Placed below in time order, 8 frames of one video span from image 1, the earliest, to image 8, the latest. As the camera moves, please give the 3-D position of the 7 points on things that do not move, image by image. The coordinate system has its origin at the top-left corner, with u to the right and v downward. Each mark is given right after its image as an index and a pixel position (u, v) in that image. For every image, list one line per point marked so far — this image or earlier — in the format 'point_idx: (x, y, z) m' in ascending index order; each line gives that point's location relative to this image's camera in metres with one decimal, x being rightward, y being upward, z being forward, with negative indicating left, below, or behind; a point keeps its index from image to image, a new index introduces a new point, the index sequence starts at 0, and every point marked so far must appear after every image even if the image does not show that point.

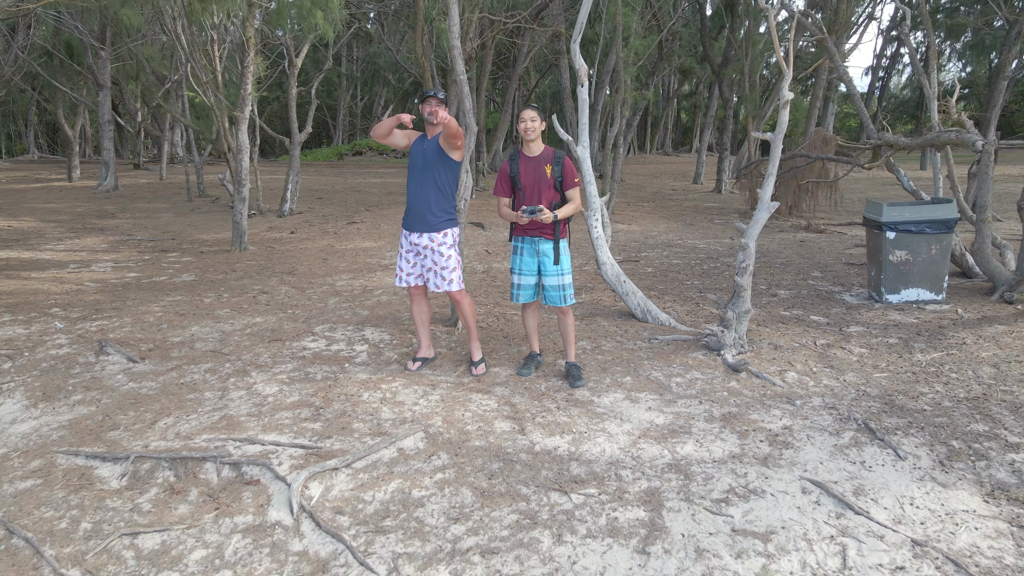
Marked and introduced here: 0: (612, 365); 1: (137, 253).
0: (+0.5, -0.4, +3.5) m
1: (-3.8, +0.4, +6.6) m
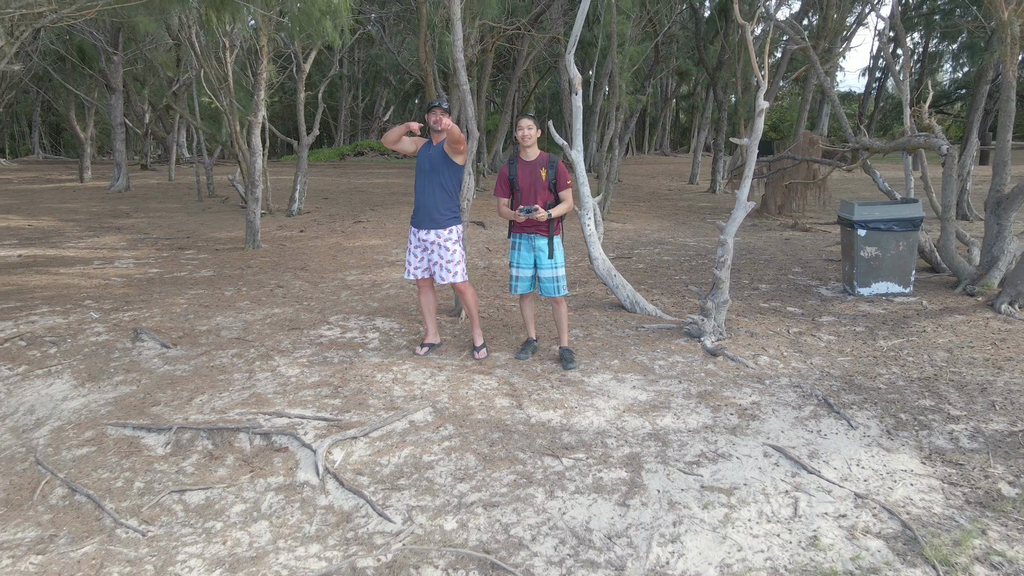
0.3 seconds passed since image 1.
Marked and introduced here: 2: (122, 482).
0: (+0.5, -0.4, +3.8) m
1: (-3.8, +0.4, +6.9) m
2: (-1.7, -0.8, +2.8) m
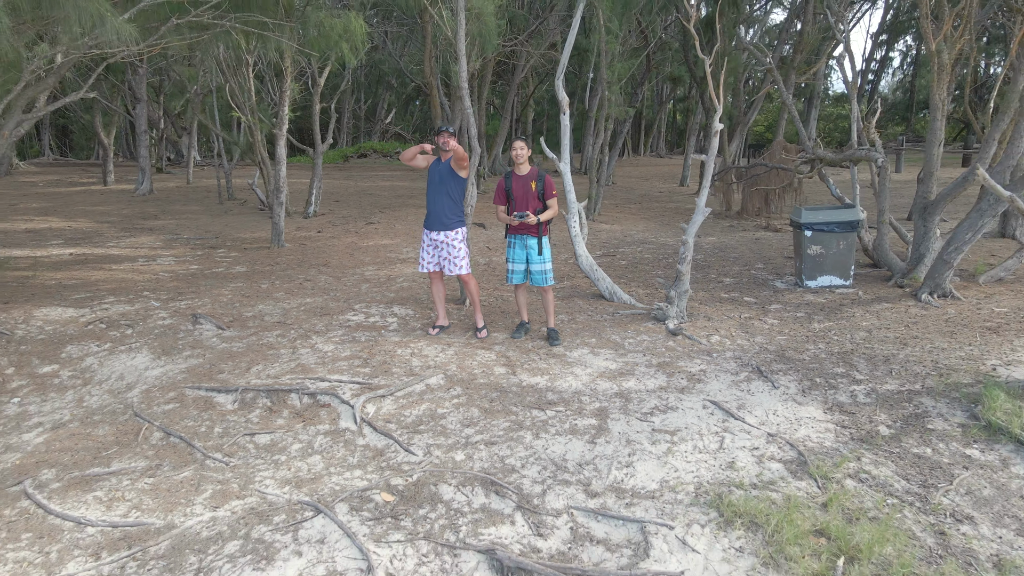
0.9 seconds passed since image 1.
0: (+0.5, -0.3, +4.6) m
1: (-3.8, +0.5, +7.7) m
2: (-1.7, -0.8, +3.6) m
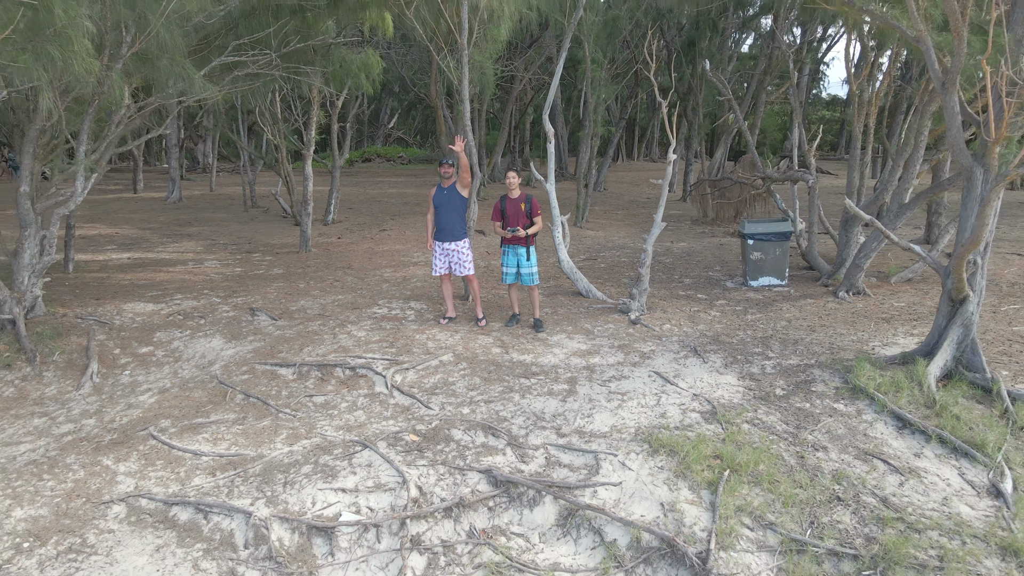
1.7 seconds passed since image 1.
0: (+0.4, -0.3, +5.8) m
1: (-3.9, +0.5, +8.9) m
2: (-1.7, -0.8, +4.8) m
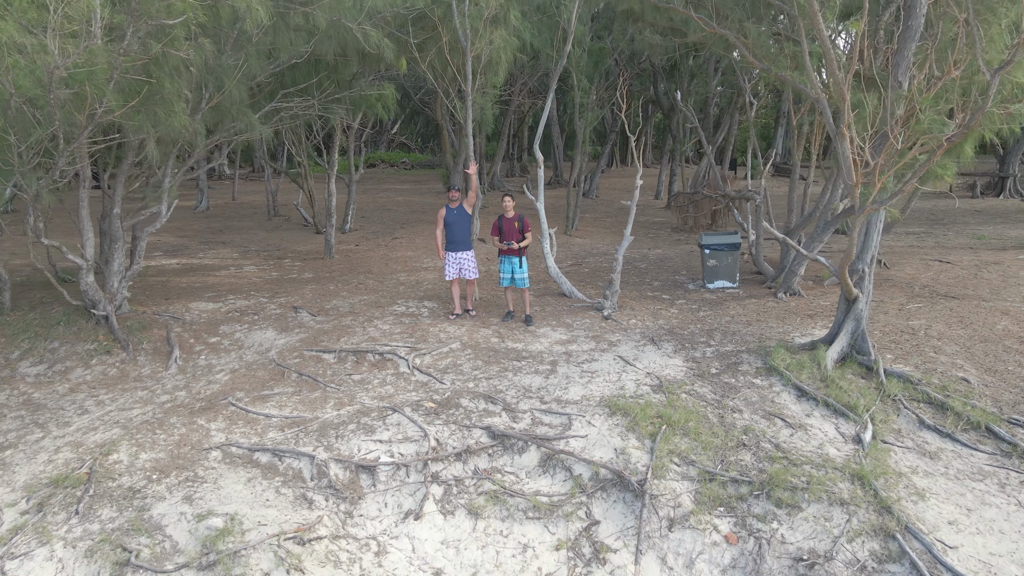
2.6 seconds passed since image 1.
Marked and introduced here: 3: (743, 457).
0: (+0.4, -0.3, +7.1) m
1: (-3.9, +0.4, +10.3) m
2: (-1.8, -0.8, +6.1) m
3: (+1.7, -1.3, +4.8) m
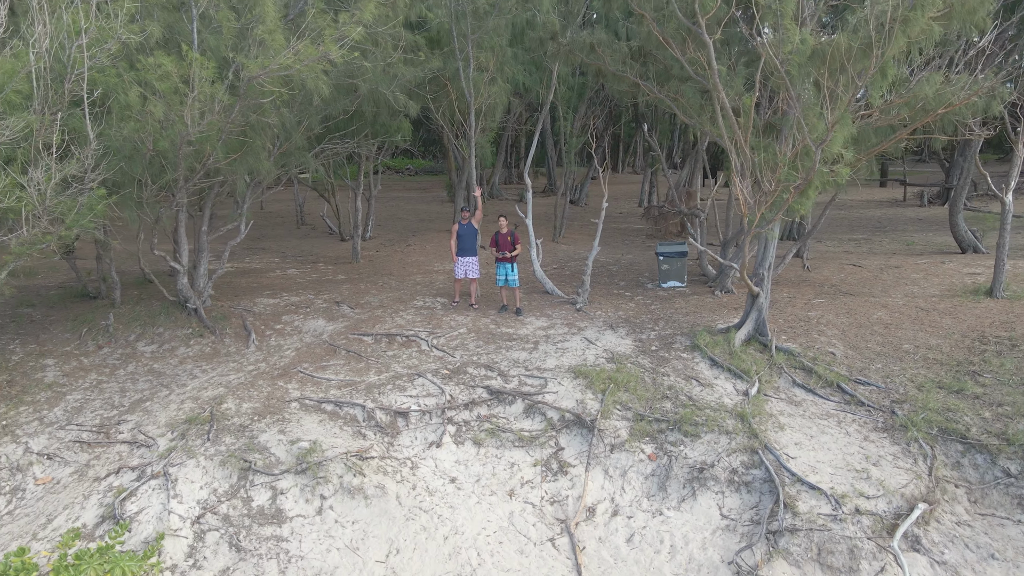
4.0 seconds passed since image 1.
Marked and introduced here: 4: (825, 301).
0: (+0.3, -0.3, +9.2) m
1: (-4.0, +0.5, +12.4) m
2: (-1.9, -0.8, +8.2) m
3: (+1.6, -1.2, +6.9) m
4: (+4.5, -0.2, +9.3) m
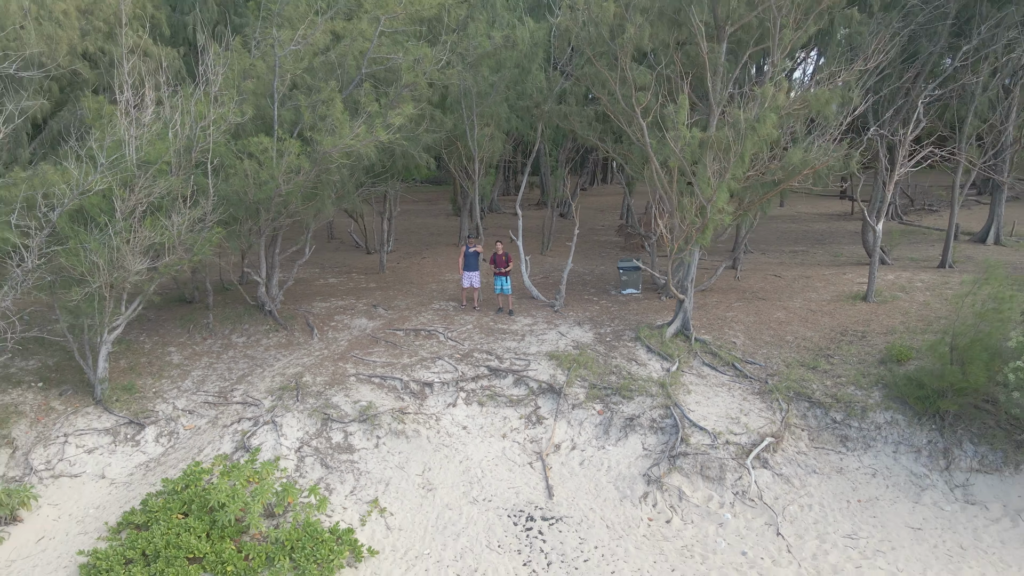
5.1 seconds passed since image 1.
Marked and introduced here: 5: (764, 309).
0: (+0.2, -0.4, +12.3) m
1: (-4.1, +0.3, +15.4) m
2: (-2.0, -0.9, +11.3) m
3: (+1.5, -1.4, +10.0) m
4: (+4.4, -0.3, +12.4) m
5: (+4.7, -0.4, +12.1) m
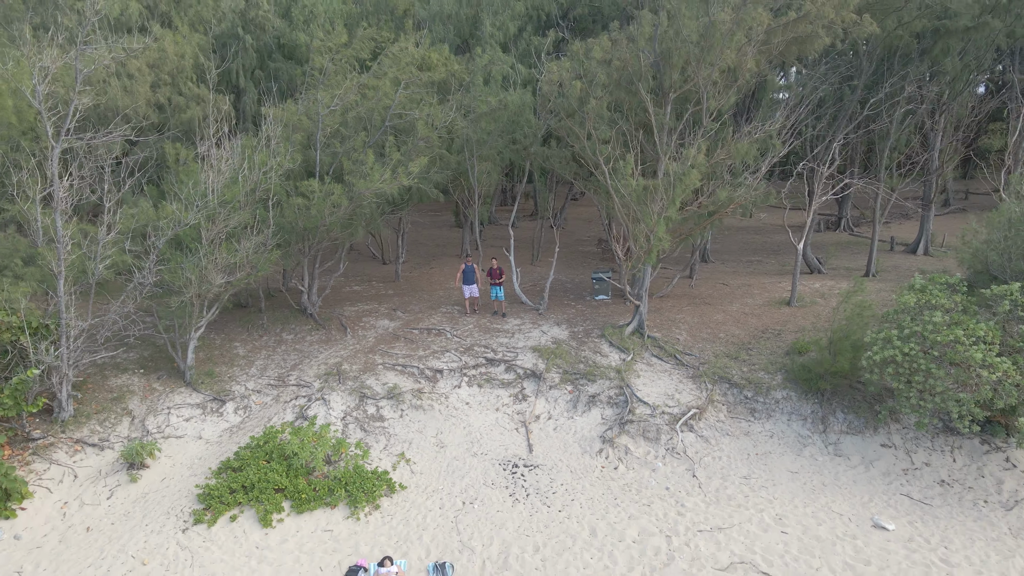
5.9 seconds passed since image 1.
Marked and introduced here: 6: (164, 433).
0: (0.0, -0.6, +15.3) m
1: (-4.3, +0.2, +18.4) m
2: (-2.2, -1.1, +14.3) m
3: (+1.3, -1.5, +12.9) m
4: (+4.2, -0.5, +15.3) m
5: (+4.5, -0.5, +15.1) m
6: (-6.2, -2.6, +11.5) m
